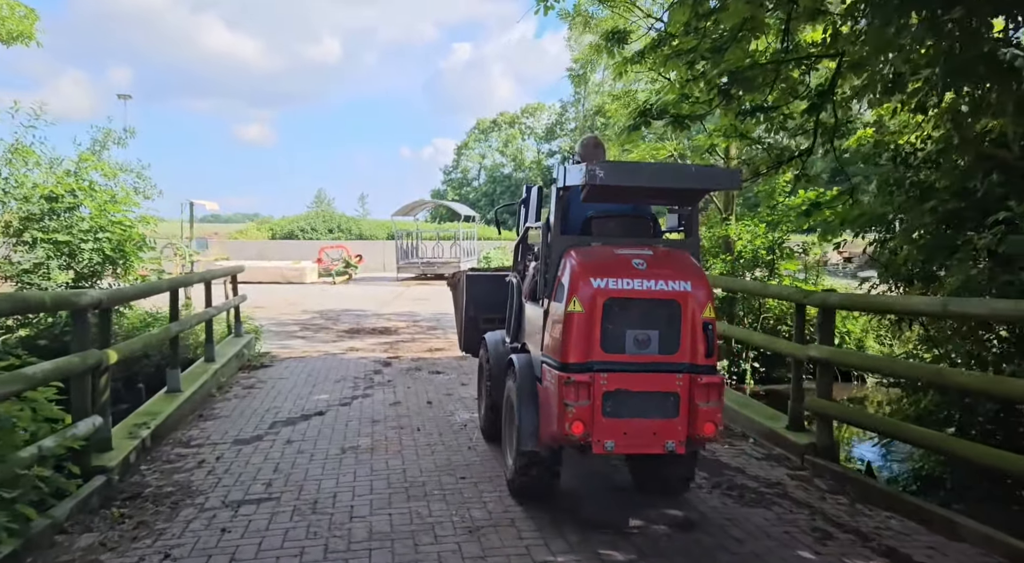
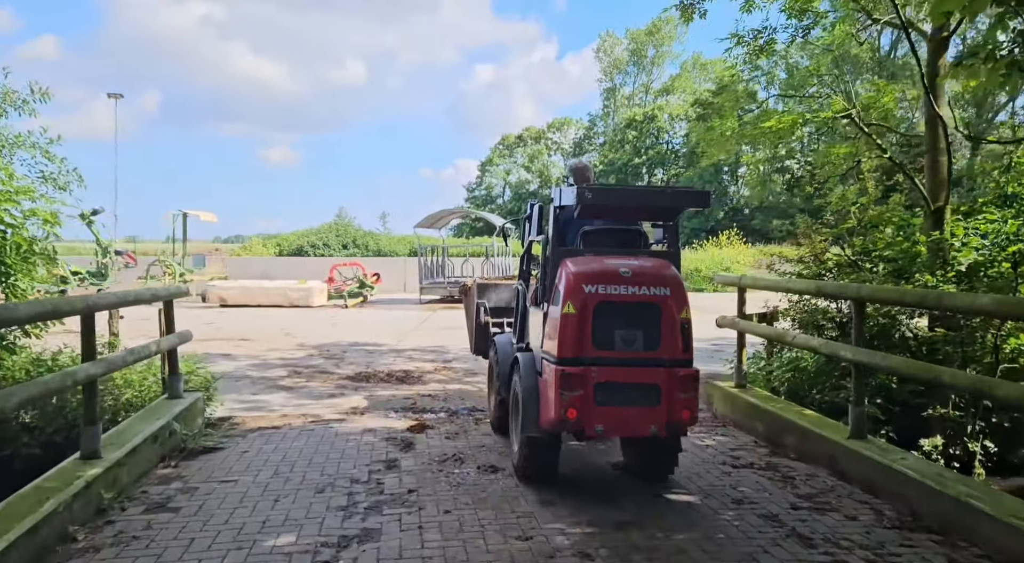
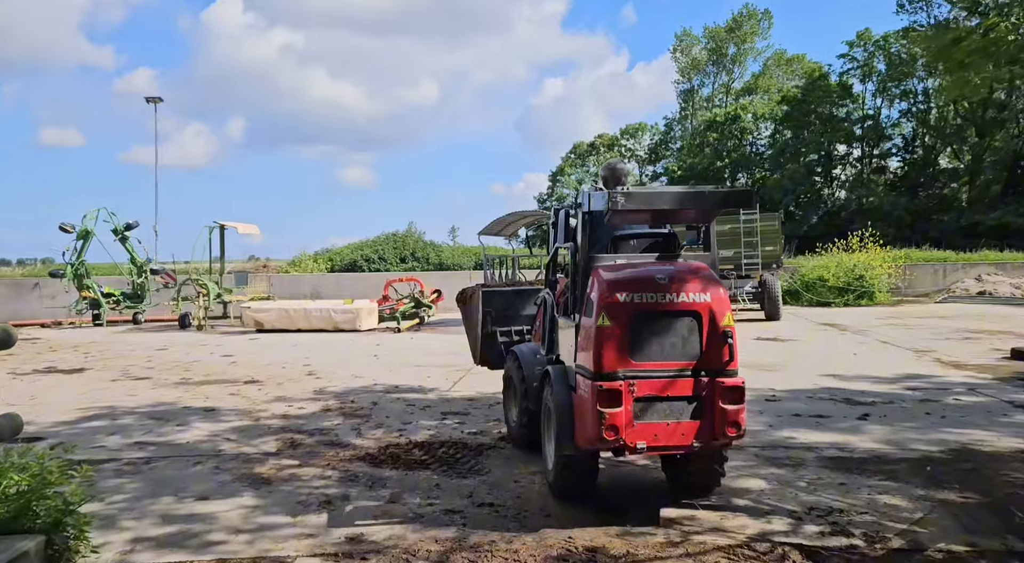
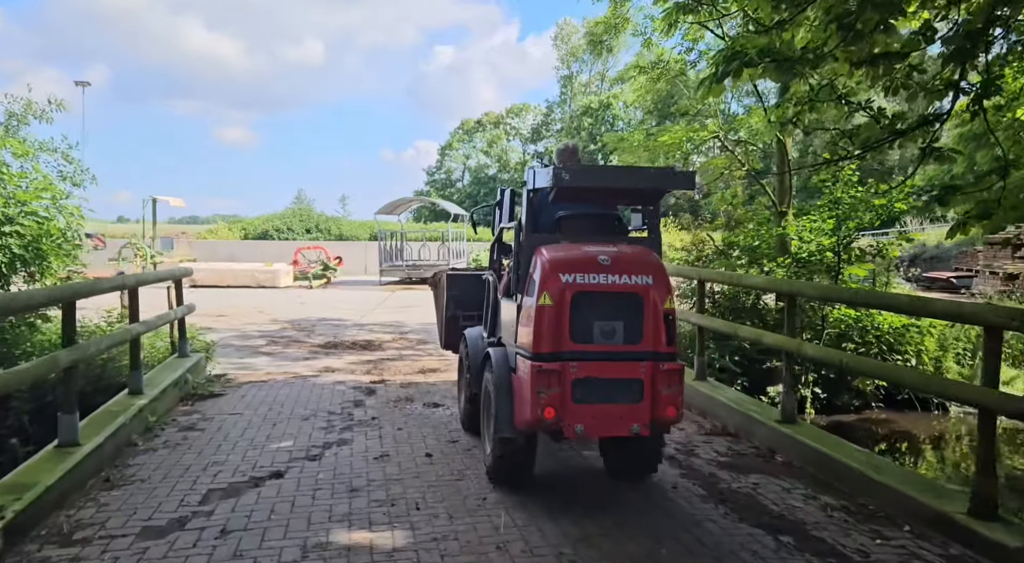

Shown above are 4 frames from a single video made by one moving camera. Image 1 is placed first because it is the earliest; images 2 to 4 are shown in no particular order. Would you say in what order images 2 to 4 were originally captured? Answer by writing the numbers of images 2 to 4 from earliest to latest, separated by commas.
4, 2, 3
